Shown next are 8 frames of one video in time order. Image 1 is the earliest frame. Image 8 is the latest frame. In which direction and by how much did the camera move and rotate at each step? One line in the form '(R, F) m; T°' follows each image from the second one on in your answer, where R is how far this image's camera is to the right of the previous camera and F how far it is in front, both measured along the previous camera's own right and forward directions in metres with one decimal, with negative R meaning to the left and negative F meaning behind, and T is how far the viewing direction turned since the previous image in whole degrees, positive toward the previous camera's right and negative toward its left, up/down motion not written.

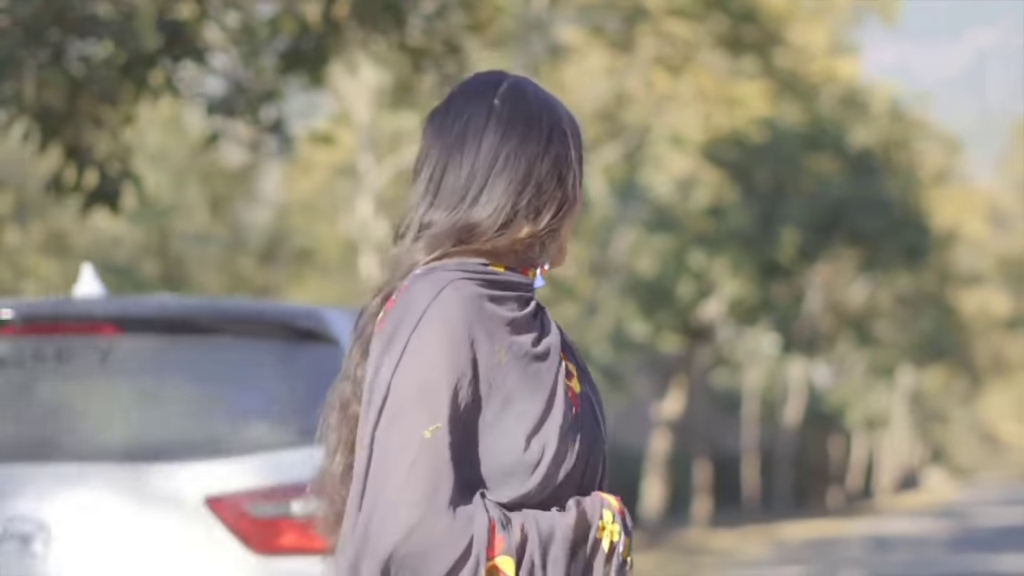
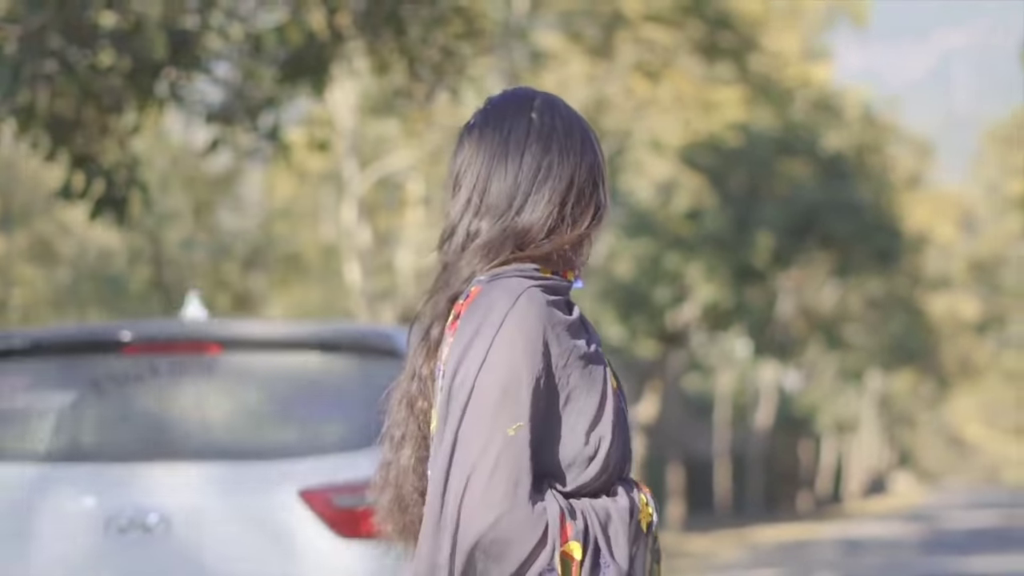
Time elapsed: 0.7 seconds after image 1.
(-0.2, -0.2) m; +1°
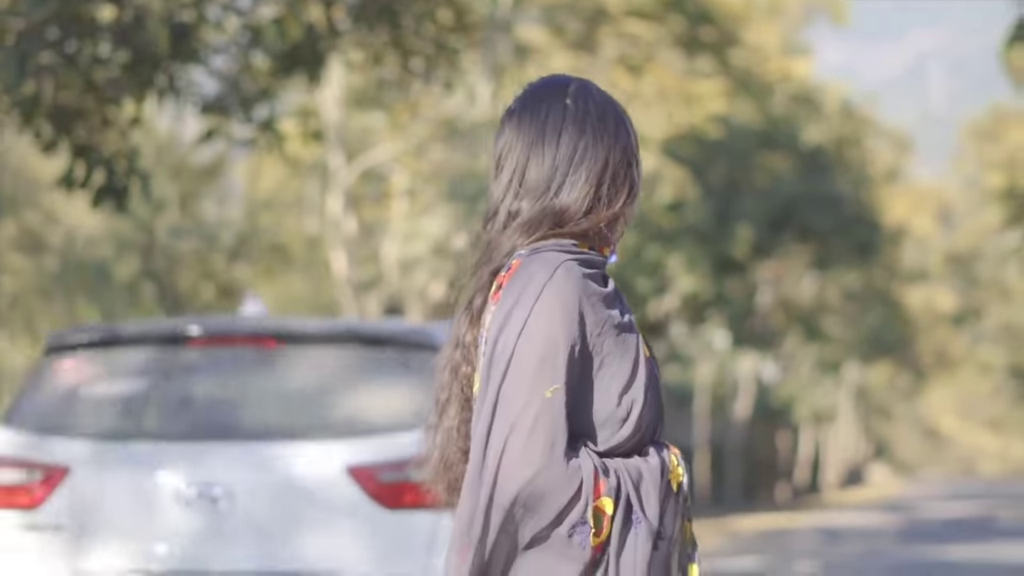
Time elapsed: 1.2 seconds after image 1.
(-0.1, -0.2) m; +1°
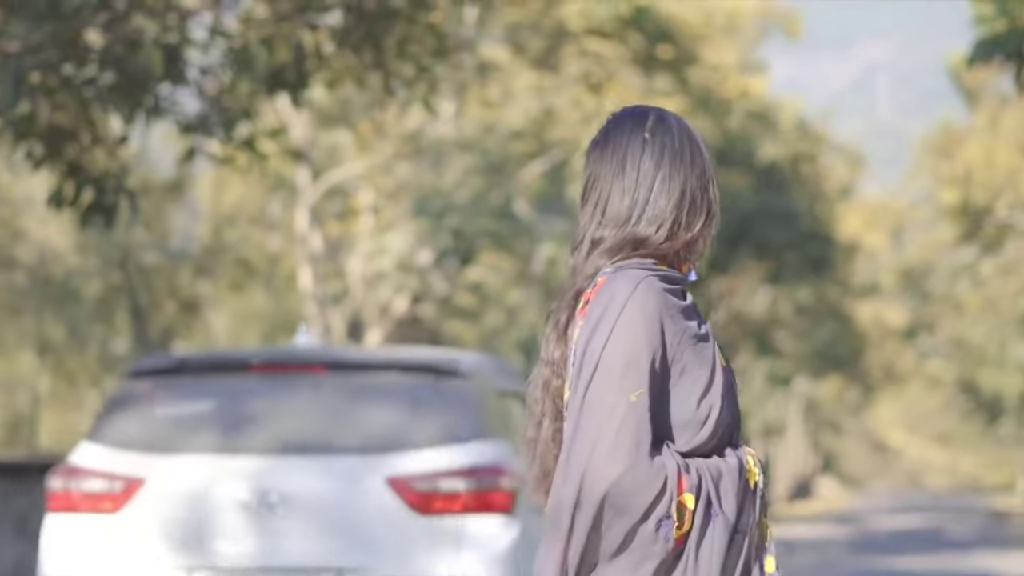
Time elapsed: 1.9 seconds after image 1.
(-0.2, -0.2) m; +2°
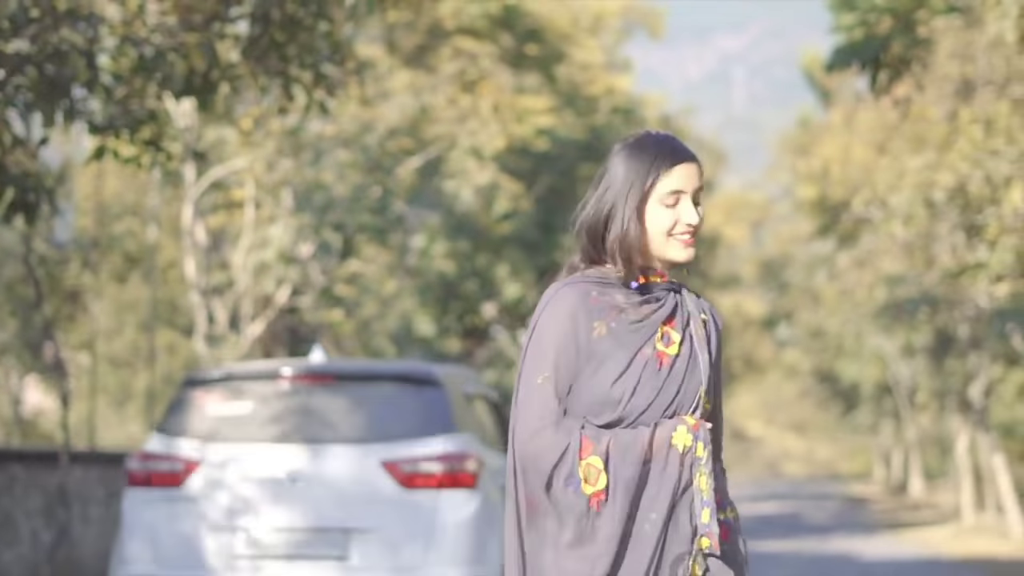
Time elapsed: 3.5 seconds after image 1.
(-0.2, -0.8) m; +4°
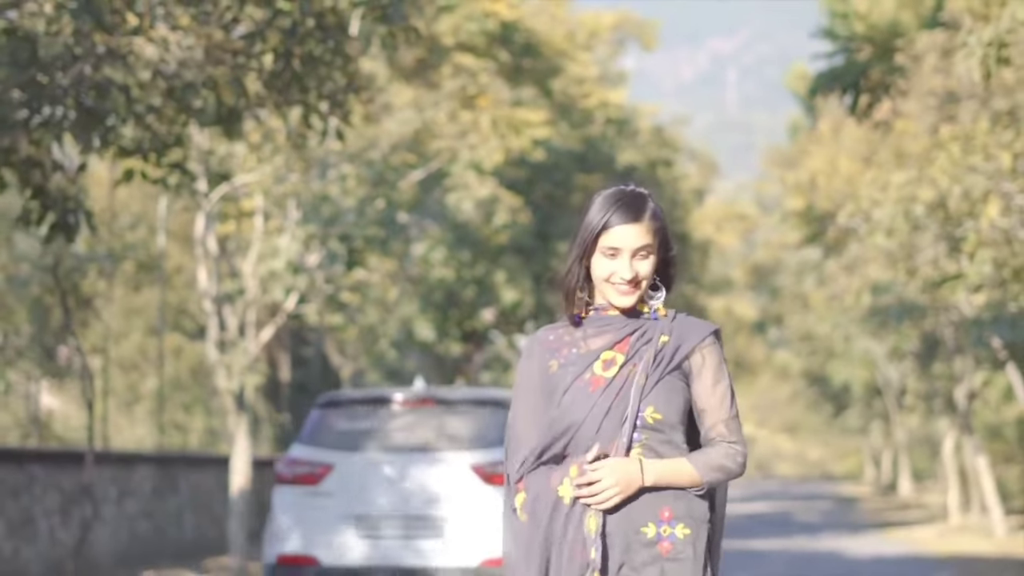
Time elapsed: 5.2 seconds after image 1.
(-0.1, -0.9) m; 0°
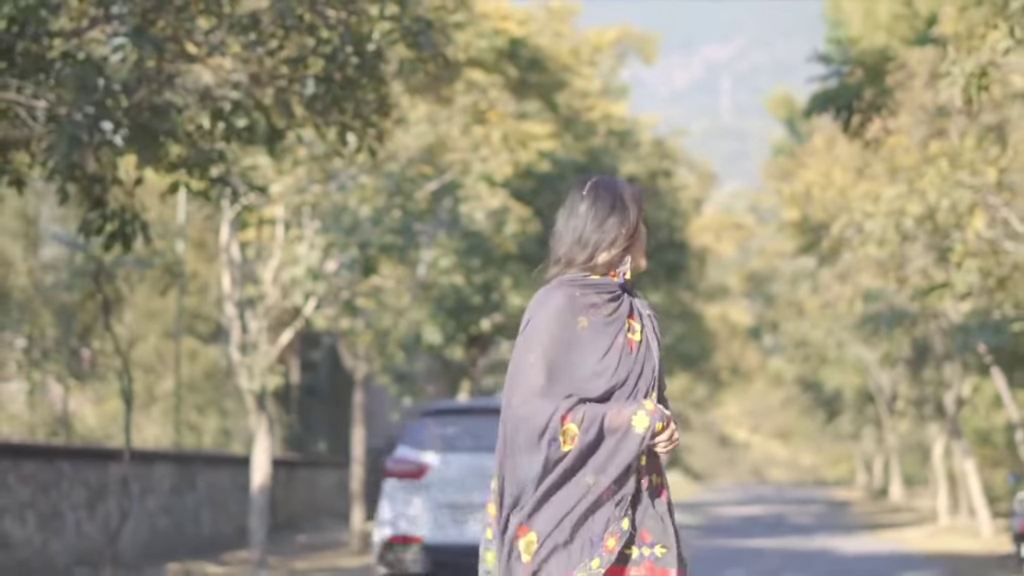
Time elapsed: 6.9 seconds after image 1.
(-0.2, -1.0) m; 0°
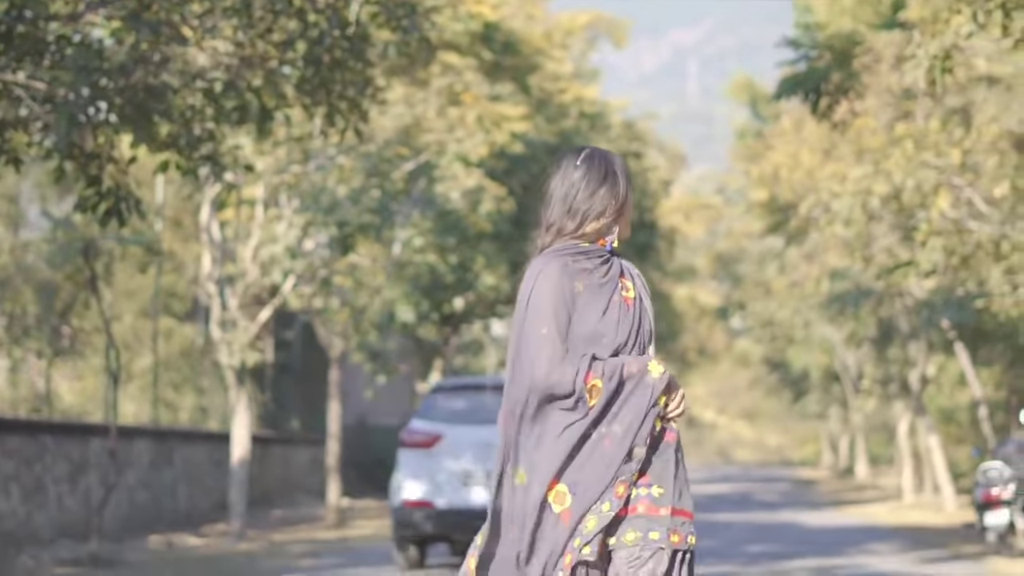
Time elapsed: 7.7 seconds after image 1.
(-0.1, -0.5) m; +1°
